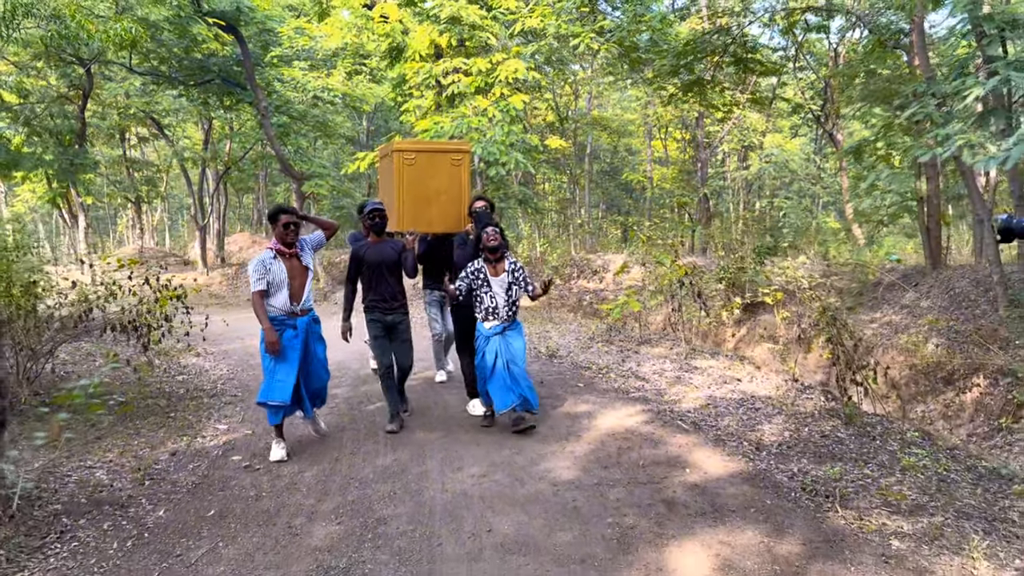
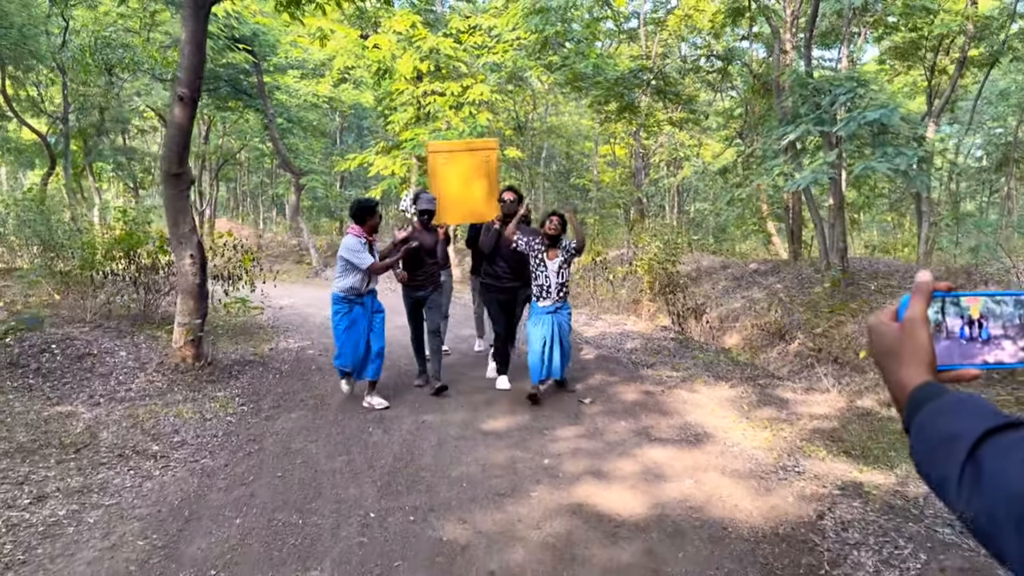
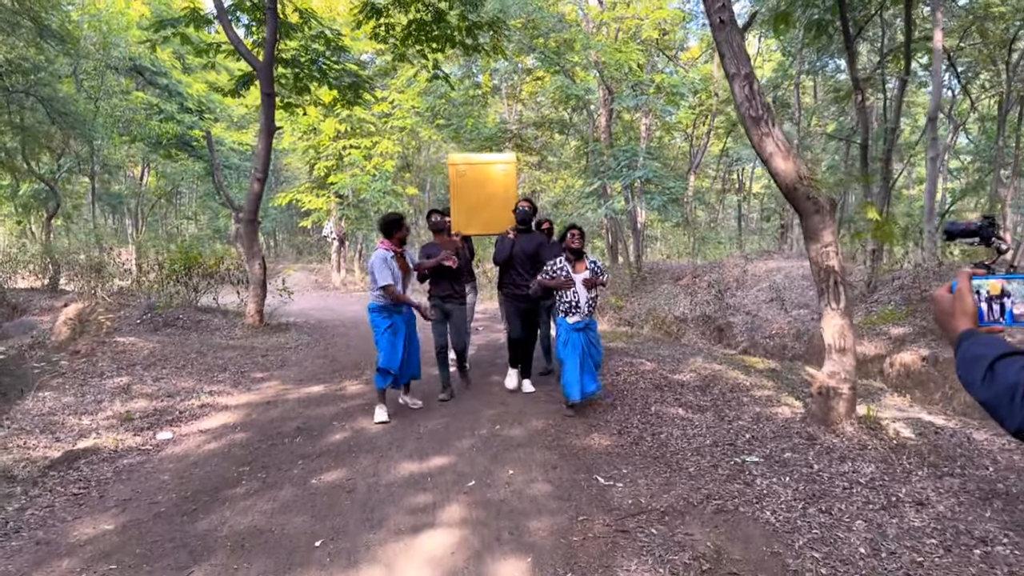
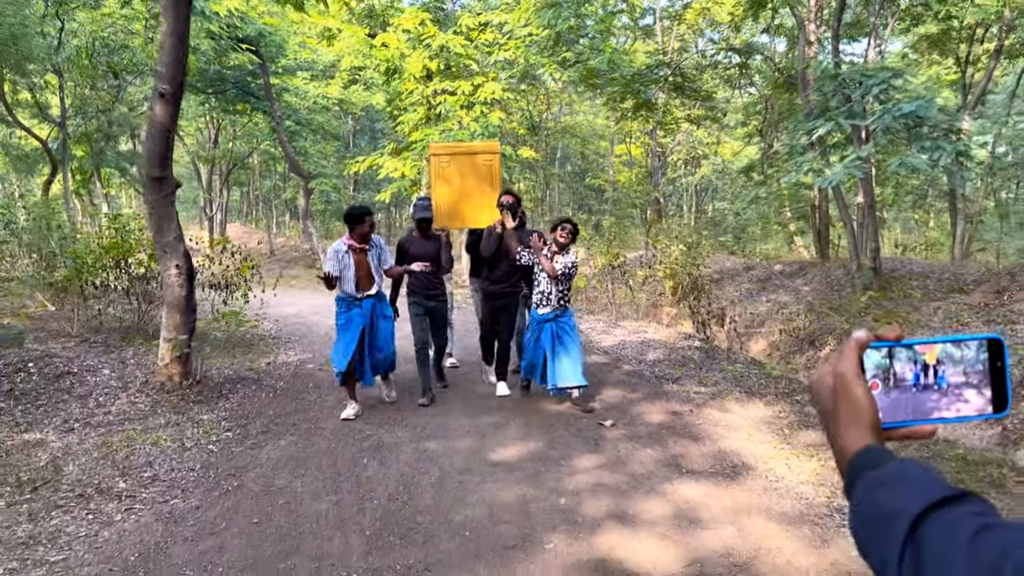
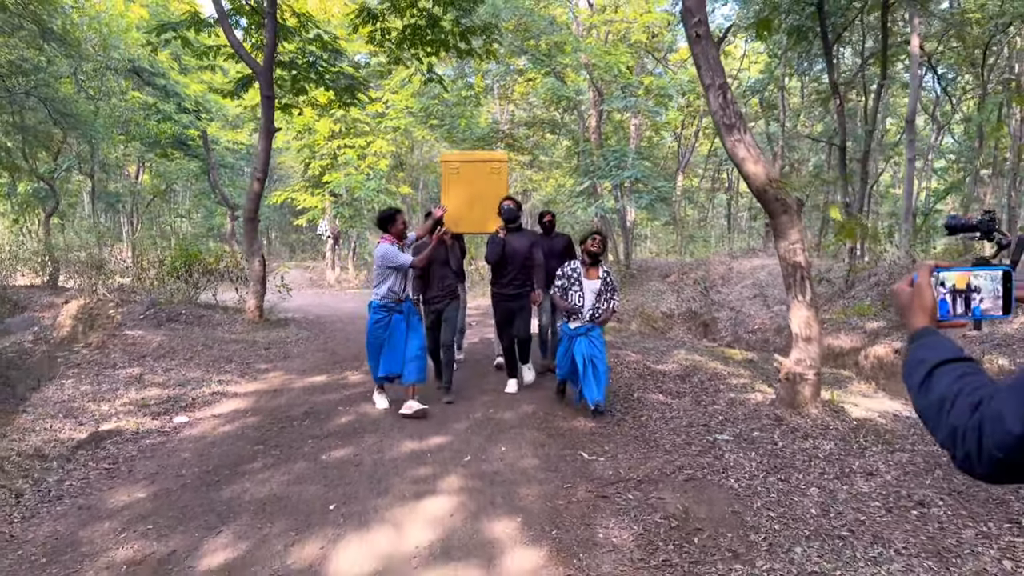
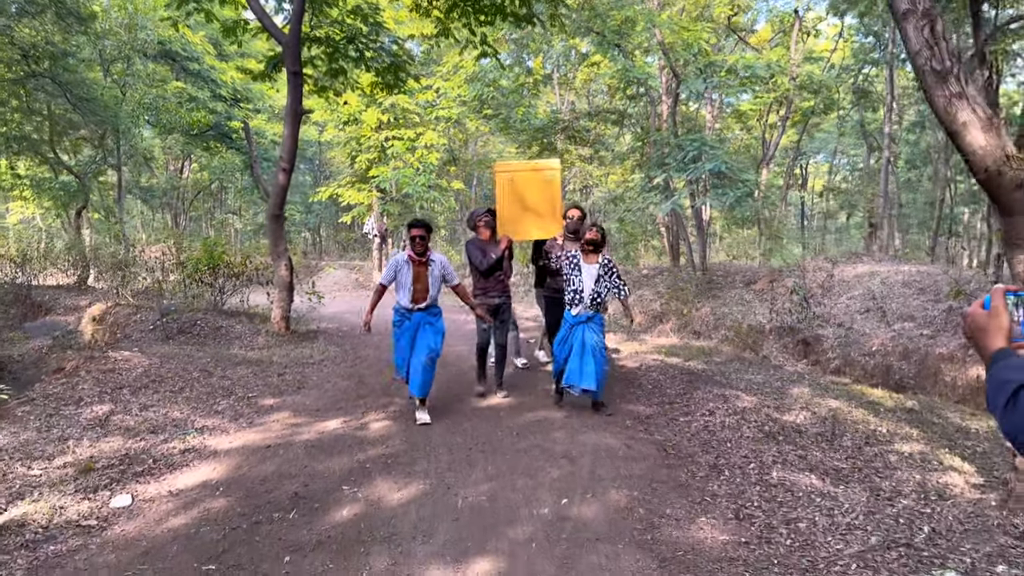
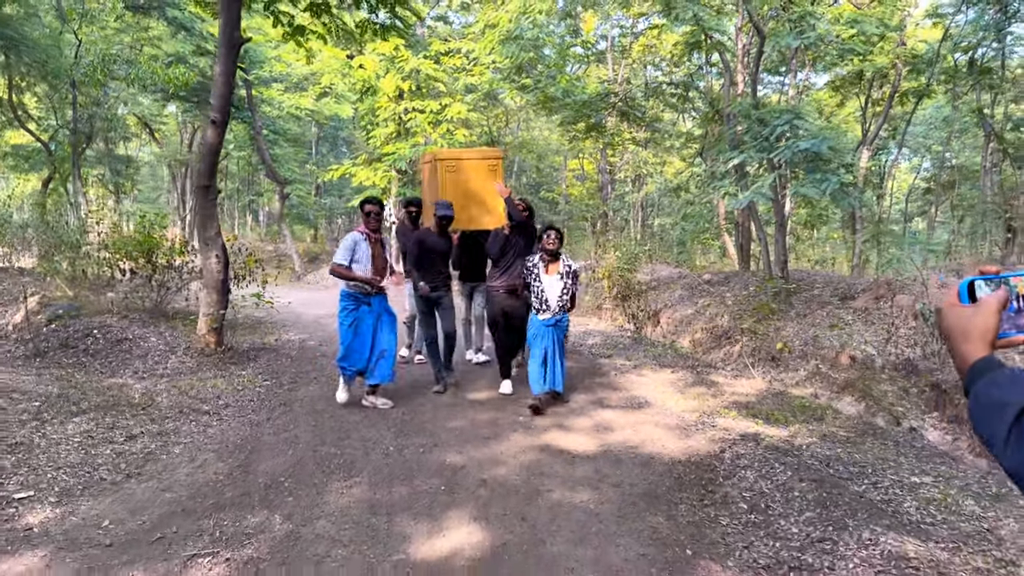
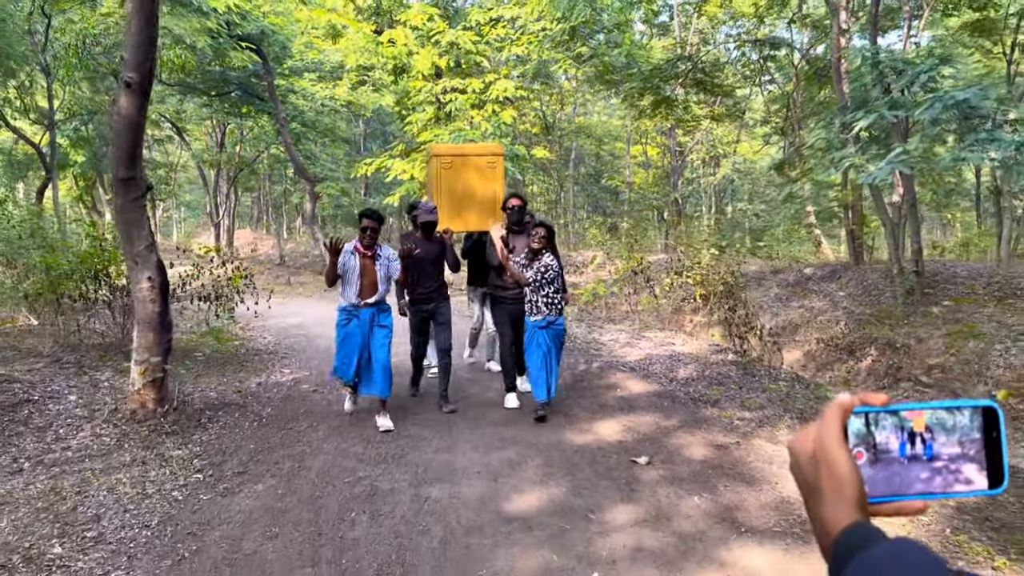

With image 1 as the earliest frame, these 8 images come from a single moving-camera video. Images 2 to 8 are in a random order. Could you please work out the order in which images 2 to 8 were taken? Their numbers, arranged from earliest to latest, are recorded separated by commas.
8, 4, 2, 7, 6, 3, 5
